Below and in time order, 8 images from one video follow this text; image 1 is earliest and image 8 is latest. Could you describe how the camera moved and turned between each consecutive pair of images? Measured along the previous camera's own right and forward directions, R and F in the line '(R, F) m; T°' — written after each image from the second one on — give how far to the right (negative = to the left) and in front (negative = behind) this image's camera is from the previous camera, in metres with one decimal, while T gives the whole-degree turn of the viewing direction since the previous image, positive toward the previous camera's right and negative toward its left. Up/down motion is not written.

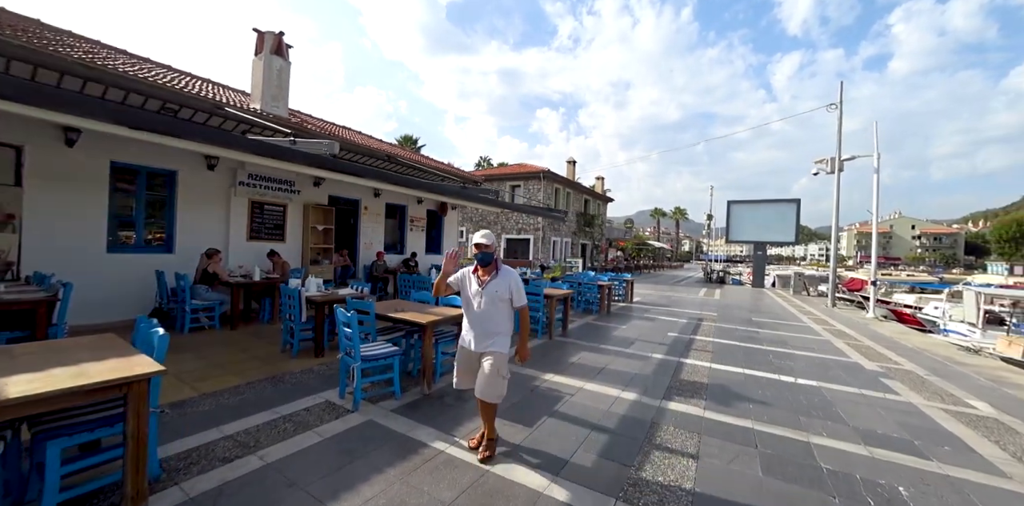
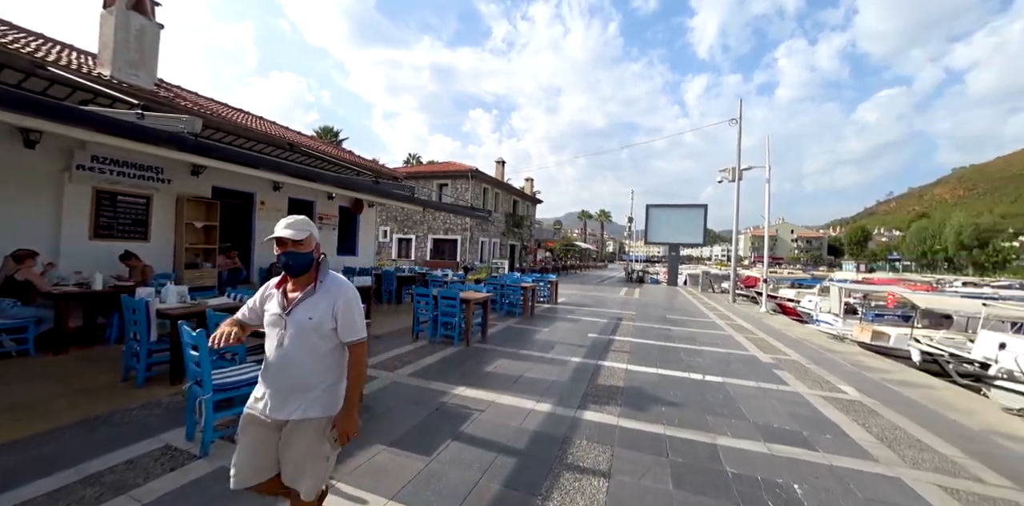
(+0.3, +0.4) m; +10°
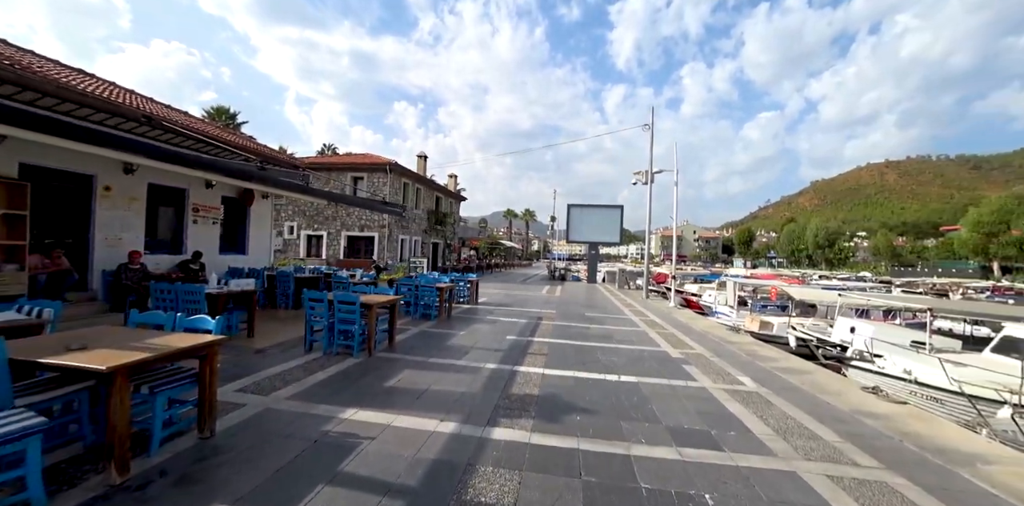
(+0.3, +0.5) m; +11°
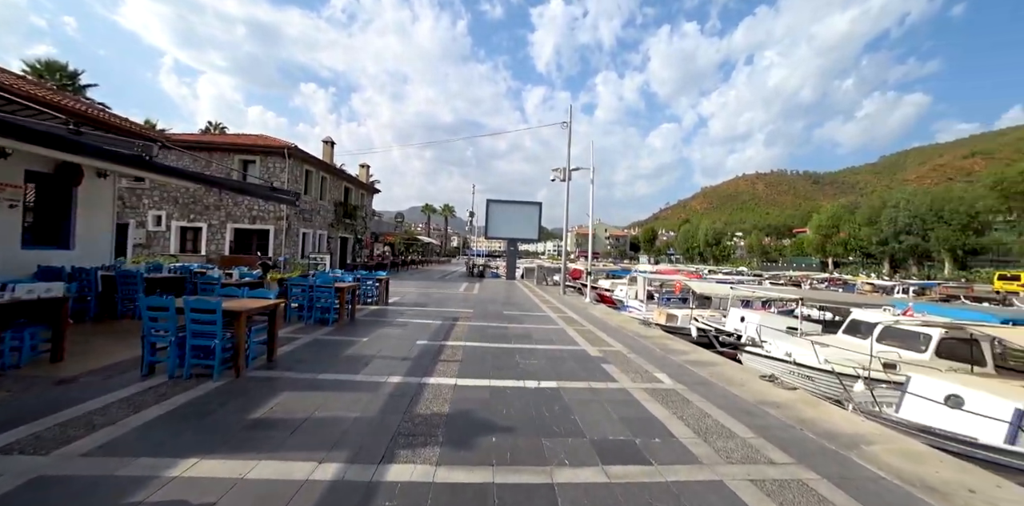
(+0.2, +0.7) m; +12°
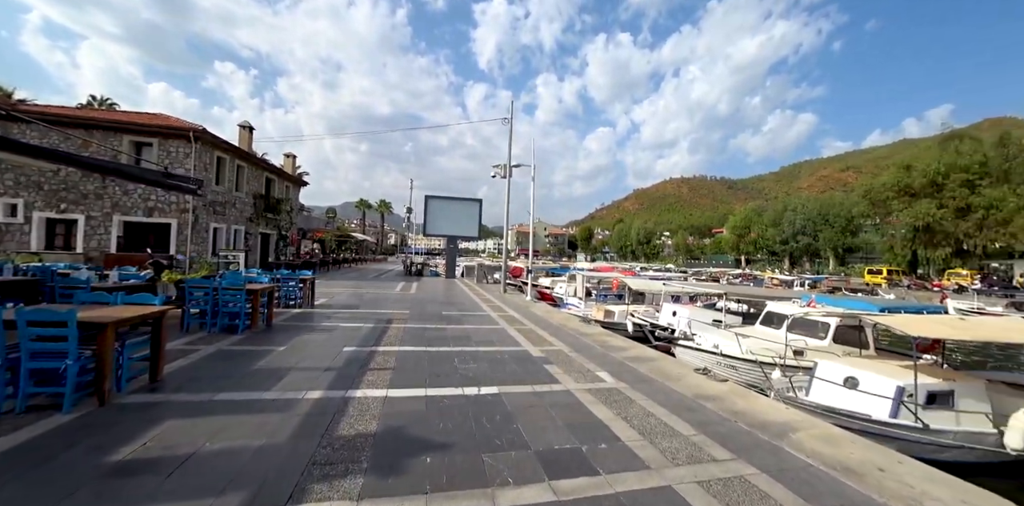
(0.0, +0.4) m; +9°
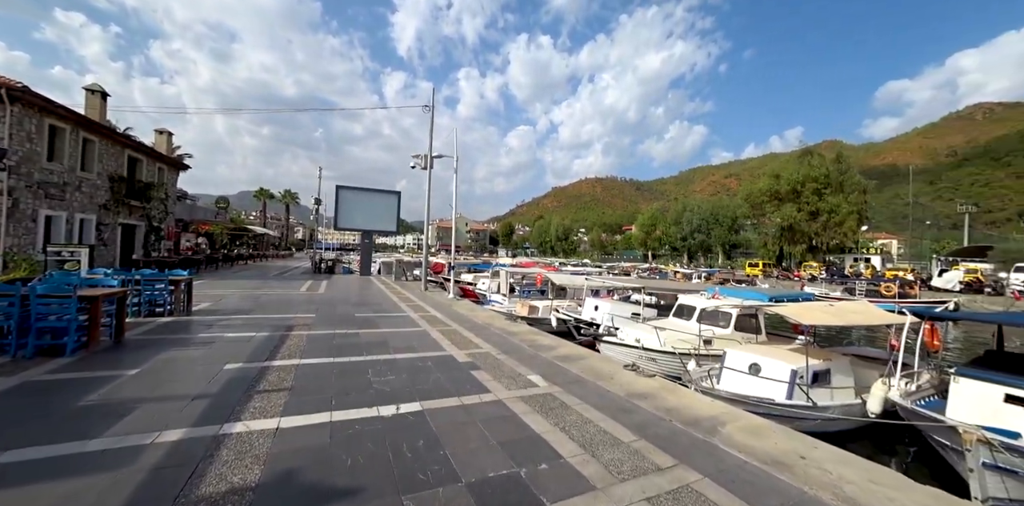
(0.0, +0.6) m; +11°
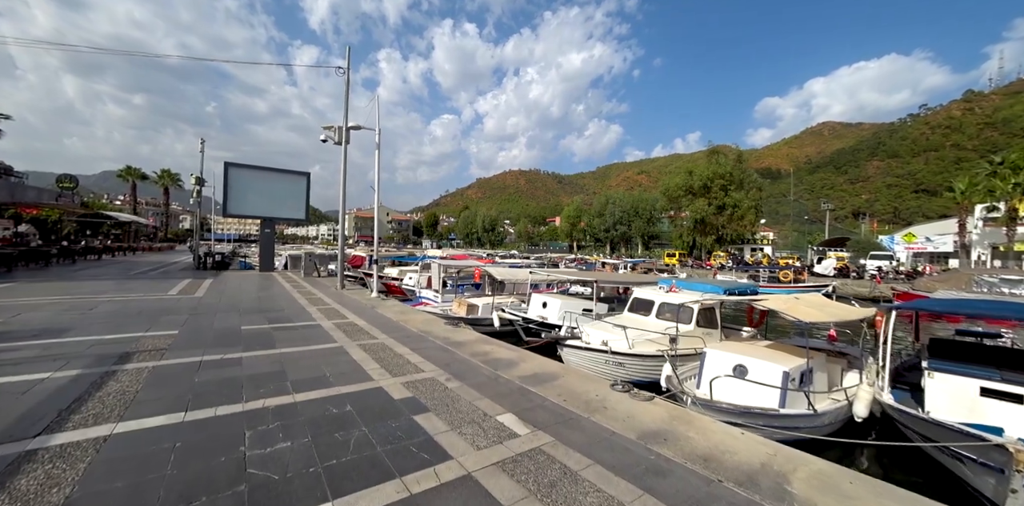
(-0.4, +1.9) m; +11°
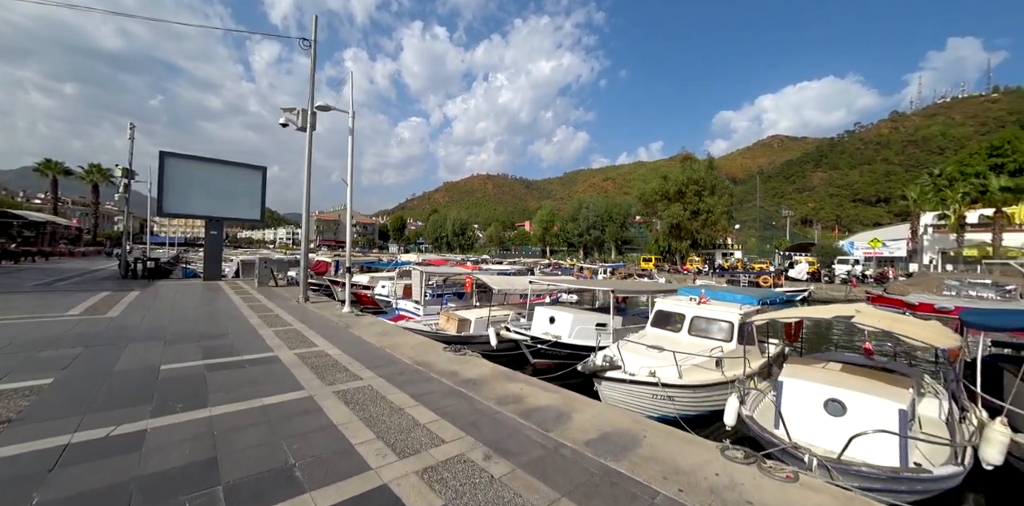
(-1.0, +2.0) m; +5°
